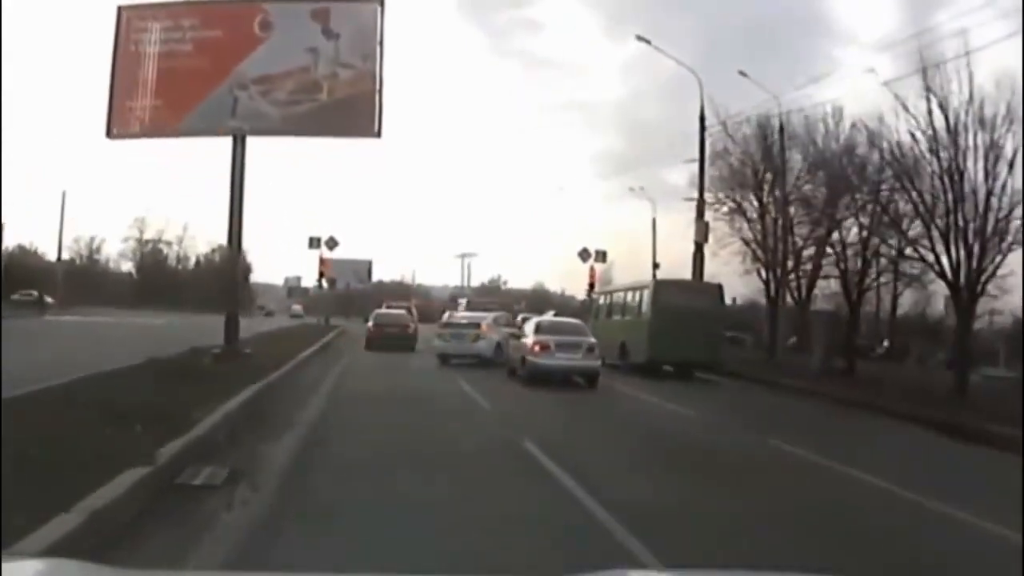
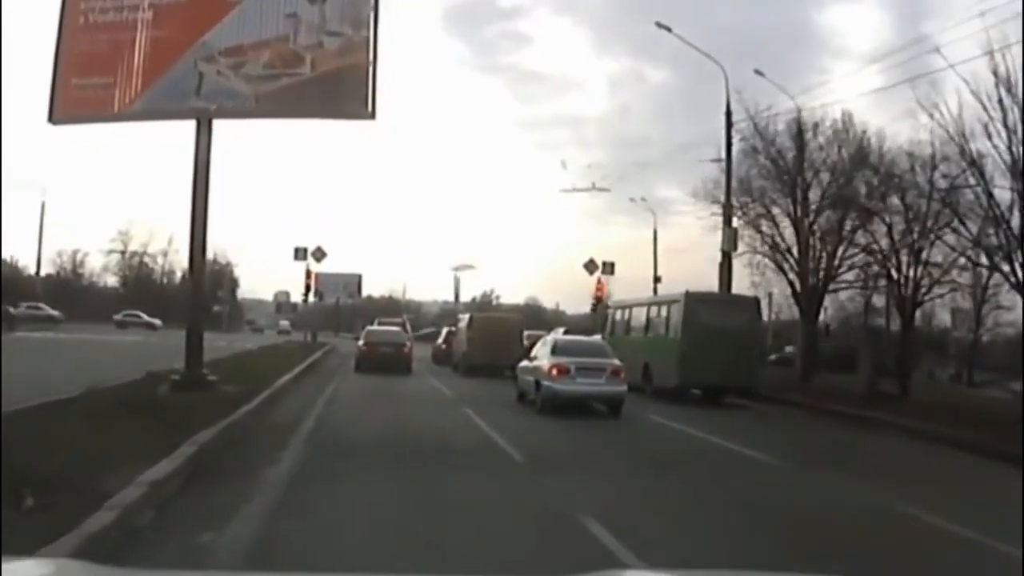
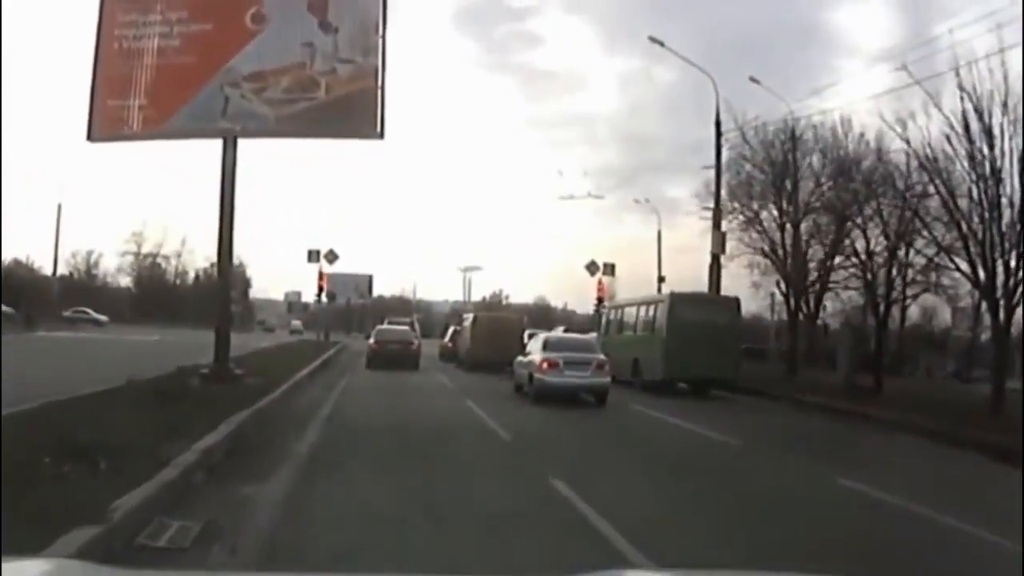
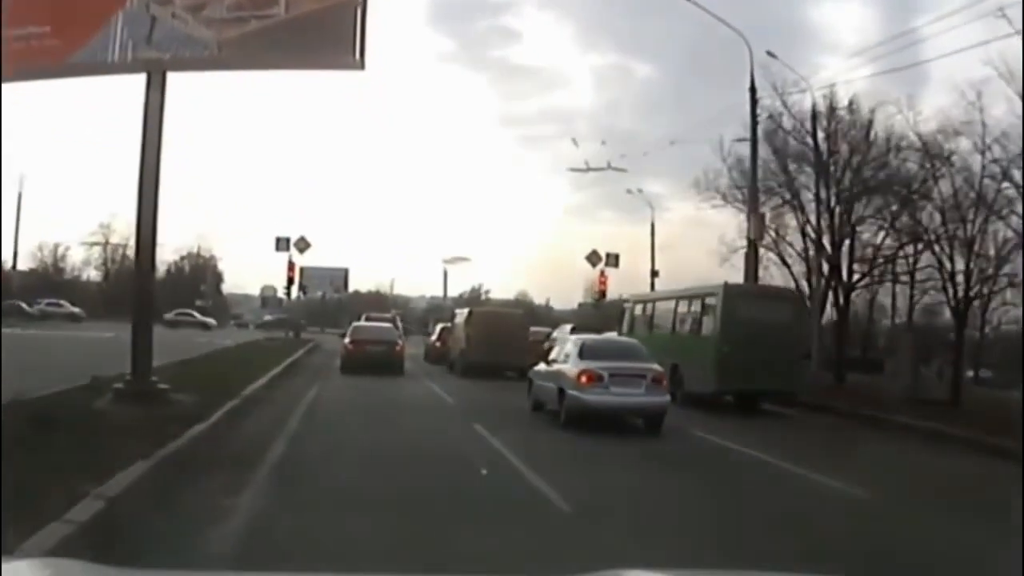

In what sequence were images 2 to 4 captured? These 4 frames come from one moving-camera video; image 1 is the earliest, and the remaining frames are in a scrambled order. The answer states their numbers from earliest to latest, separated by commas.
3, 2, 4
